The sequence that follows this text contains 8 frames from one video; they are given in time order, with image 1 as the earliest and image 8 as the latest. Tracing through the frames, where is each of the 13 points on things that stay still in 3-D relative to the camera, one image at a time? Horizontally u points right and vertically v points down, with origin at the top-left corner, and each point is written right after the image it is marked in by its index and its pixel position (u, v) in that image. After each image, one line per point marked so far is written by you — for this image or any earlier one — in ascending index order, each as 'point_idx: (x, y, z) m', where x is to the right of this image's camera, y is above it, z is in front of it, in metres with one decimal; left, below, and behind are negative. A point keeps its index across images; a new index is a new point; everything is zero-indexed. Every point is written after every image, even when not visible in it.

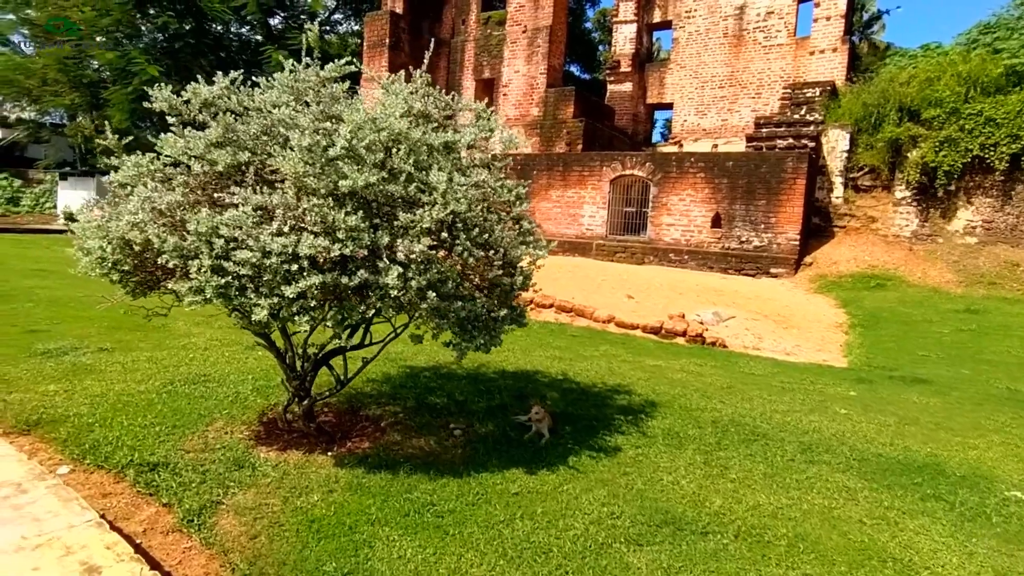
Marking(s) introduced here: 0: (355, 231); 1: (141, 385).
0: (-0.7, +0.2, +3.0) m
1: (-2.6, -0.7, +4.7) m
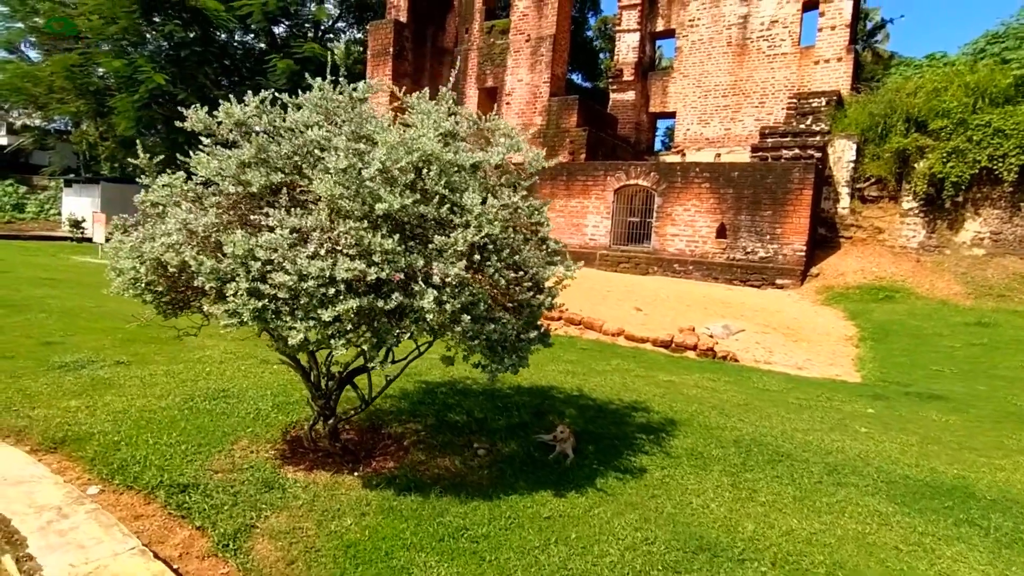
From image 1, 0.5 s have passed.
0: (-0.5, +0.1, +2.9) m
1: (-2.4, -0.8, +4.7) m
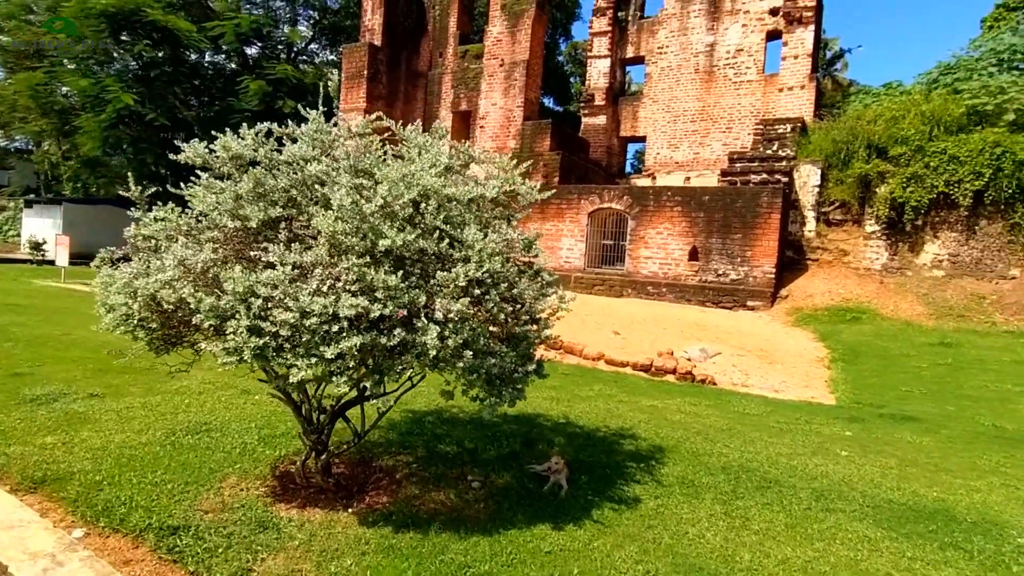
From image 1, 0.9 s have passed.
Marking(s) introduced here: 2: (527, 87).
0: (-0.5, 0.0, +2.9) m
1: (-2.5, -1.0, +4.6) m
2: (+0.3, +4.3, +14.5) m
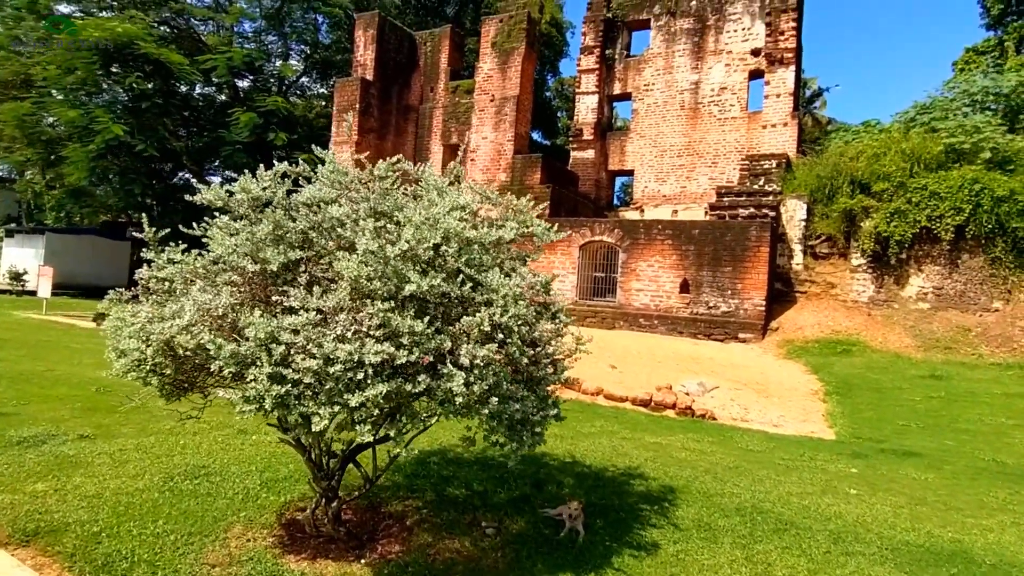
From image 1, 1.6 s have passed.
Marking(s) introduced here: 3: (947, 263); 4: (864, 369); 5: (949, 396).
0: (-0.4, -0.2, +2.9) m
1: (-2.4, -1.3, +4.4) m
2: (+0.1, +3.6, +14.7) m
3: (+7.5, +0.4, +11.8) m
4: (+5.3, -1.2, +10.2) m
5: (+5.6, -1.4, +8.7) m
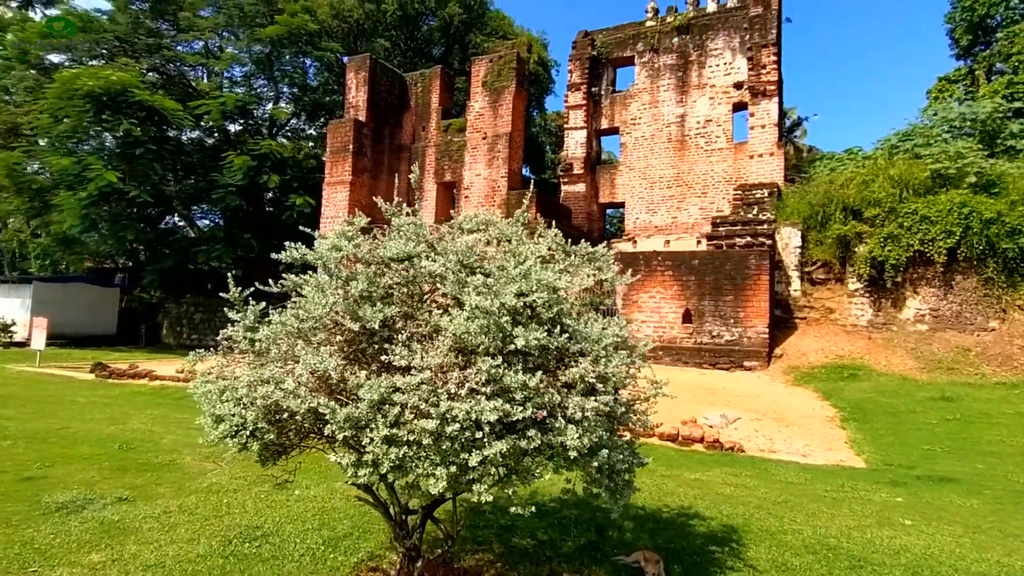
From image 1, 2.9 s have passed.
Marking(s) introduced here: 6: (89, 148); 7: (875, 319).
0: (+0.1, -0.4, +2.8) m
1: (-2.0, -1.6, +4.3) m
2: (0.0, +2.8, +14.8) m
3: (+7.6, +0.1, +12.1) m
4: (+5.5, -1.6, +10.3) m
5: (+5.9, -1.7, +8.9) m
6: (-8.9, +2.9, +14.2) m
7: (+6.7, -0.6, +12.6) m
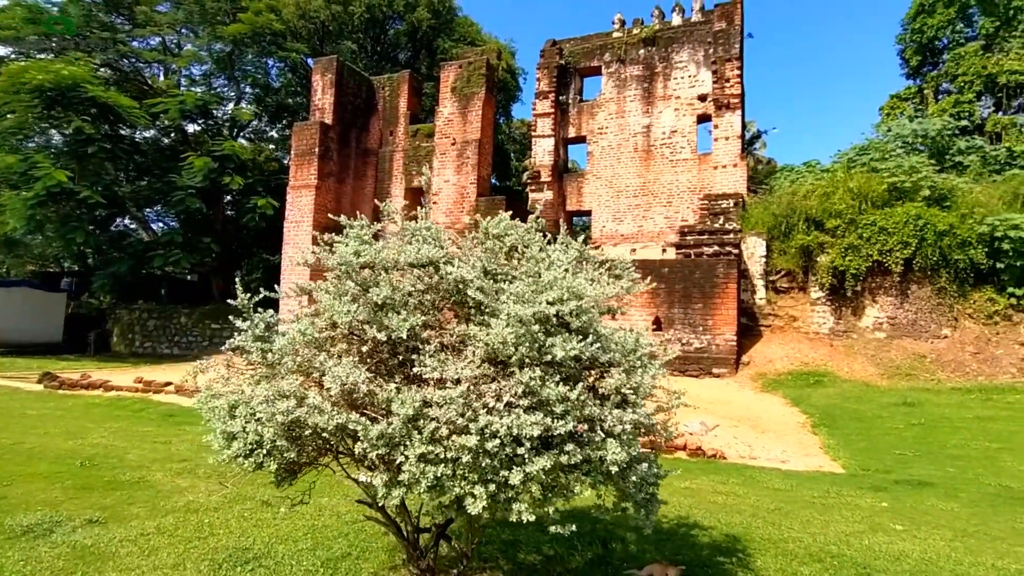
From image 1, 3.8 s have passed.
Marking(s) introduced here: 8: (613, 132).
0: (+0.2, -0.5, +2.8) m
1: (-1.9, -1.7, +4.0) m
2: (-0.7, +2.7, +14.7) m
3: (+7.1, -0.1, +12.6) m
4: (+5.1, -1.7, +10.6) m
5: (+5.6, -1.8, +9.2) m
6: (-9.5, +2.8, +13.5) m
7: (+6.2, -0.7, +13.0) m
8: (+2.5, +3.9, +16.9) m
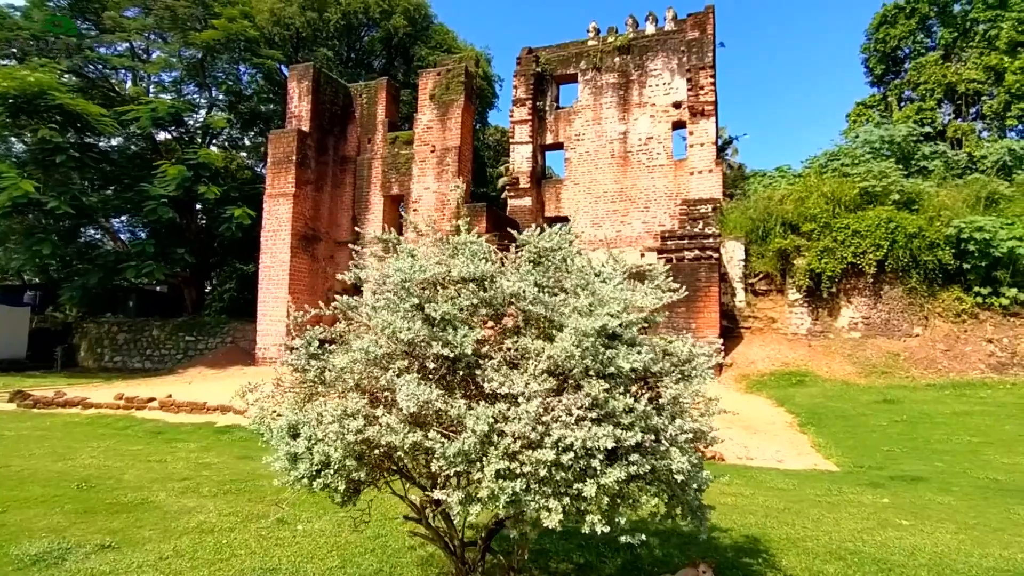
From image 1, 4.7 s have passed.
0: (+0.5, -0.5, +2.8) m
1: (-1.7, -1.8, +4.0) m
2: (-1.1, +2.5, +14.7) m
3: (+6.8, -0.1, +13.0) m
4: (+5.0, -1.8, +10.9) m
5: (+5.5, -1.8, +9.5) m
6: (-9.8, +2.5, +13.0) m
7: (+5.9, -0.8, +13.3) m
8: (+1.9, +3.8, +17.1) m
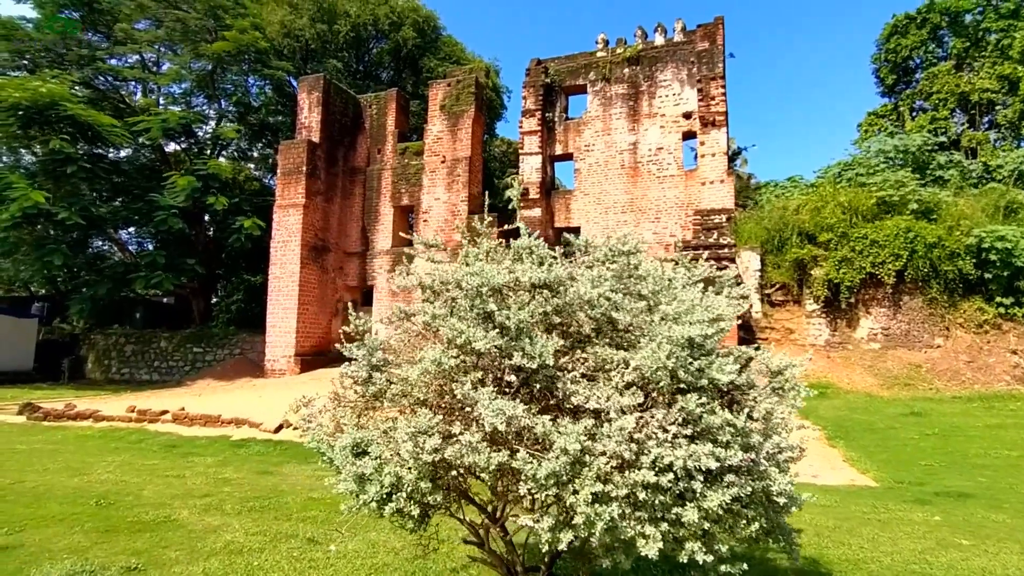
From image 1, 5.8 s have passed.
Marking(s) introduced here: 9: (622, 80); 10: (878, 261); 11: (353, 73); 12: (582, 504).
0: (+0.8, -0.6, +2.6) m
1: (-1.4, -1.8, +3.7) m
2: (-0.8, +2.2, +14.5) m
3: (+7.1, -0.3, +12.8) m
4: (+5.3, -1.9, +10.7) m
5: (+5.8, -2.0, +9.3) m
6: (-9.5, +2.3, +12.8) m
7: (+6.2, -1.0, +13.1) m
8: (+2.2, +3.5, +17.0) m
9: (+2.7, +5.2, +16.9) m
10: (+6.8, +0.5, +12.6) m
11: (-4.5, +6.0, +18.9) m
12: (+0.2, -0.7, +2.4) m
